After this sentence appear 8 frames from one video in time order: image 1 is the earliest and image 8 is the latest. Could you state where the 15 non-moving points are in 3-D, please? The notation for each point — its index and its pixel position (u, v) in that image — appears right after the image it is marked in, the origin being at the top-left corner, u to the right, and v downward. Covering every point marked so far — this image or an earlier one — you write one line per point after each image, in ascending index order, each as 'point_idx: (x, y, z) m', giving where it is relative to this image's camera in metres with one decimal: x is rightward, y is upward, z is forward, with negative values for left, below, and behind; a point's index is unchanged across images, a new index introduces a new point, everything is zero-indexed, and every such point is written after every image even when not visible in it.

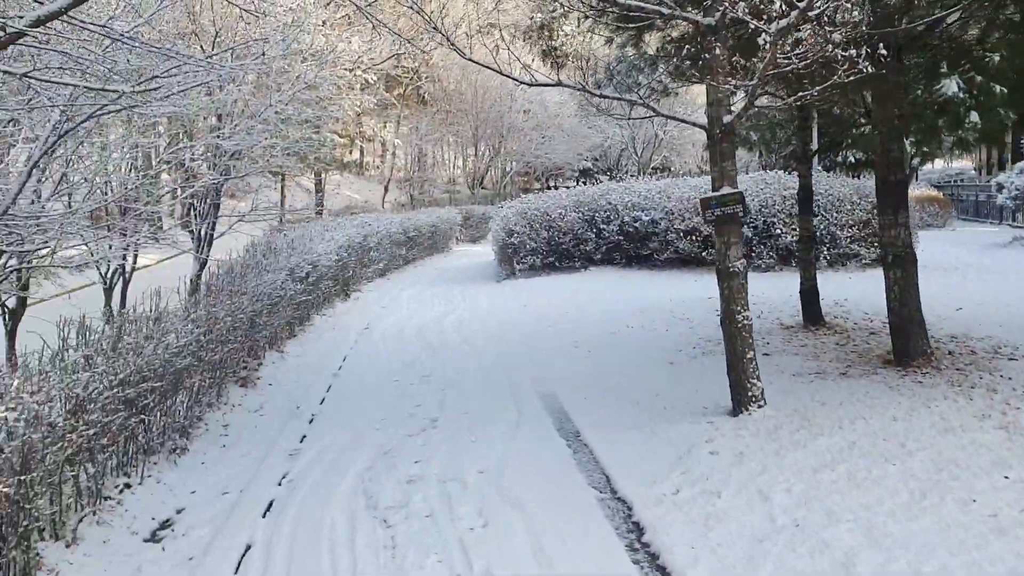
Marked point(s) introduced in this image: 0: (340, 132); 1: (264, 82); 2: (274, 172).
0: (-4.0, +3.5, +15.8) m
1: (-3.6, +3.0, +10.3) m
2: (-3.7, +1.8, +11.1) m
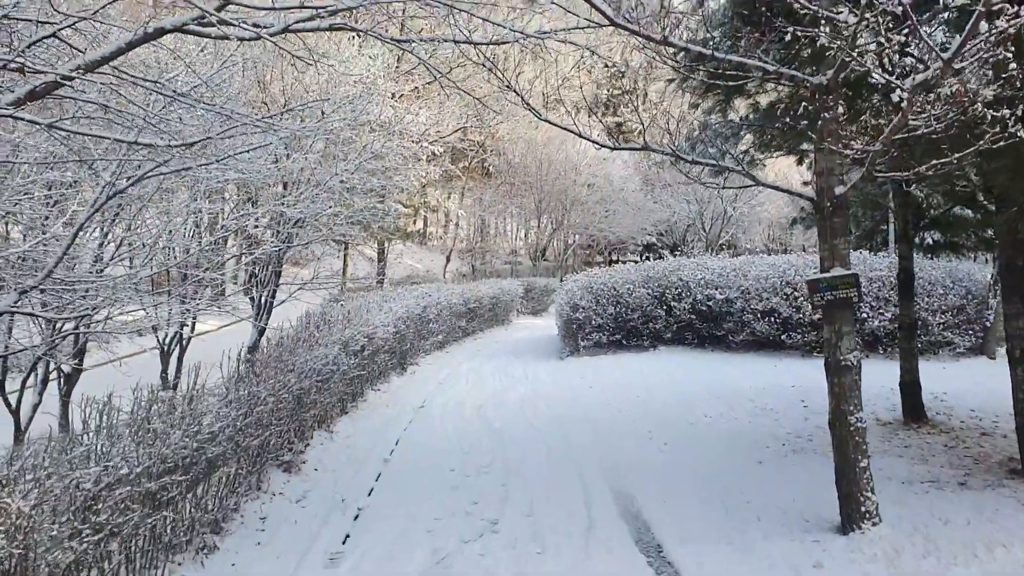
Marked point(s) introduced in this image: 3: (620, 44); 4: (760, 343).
0: (-2.5, +2.0, +16.0) m
1: (-2.7, +2.0, +10.5) m
2: (-2.7, +0.8, +11.1) m
3: (+0.7, +1.5, +4.3) m
4: (+3.2, -0.7, +8.6) m
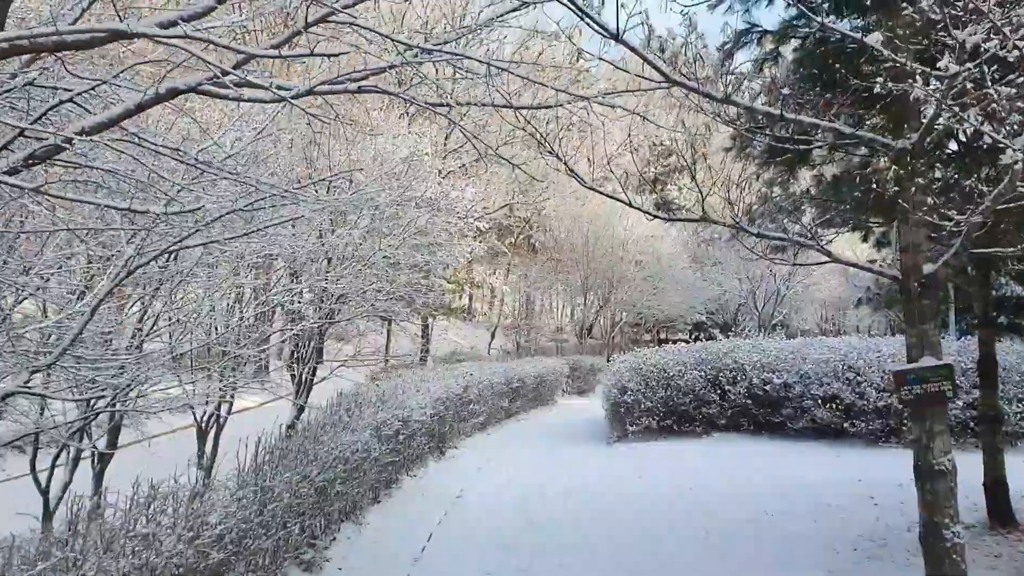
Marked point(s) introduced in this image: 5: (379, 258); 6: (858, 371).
0: (-1.5, +0.2, +16.0) m
1: (-2.0, +0.9, +10.5) m
2: (-2.0, -0.4, +11.0) m
3: (+0.9, +1.0, +4.1) m
4: (+3.7, -1.6, +8.0) m
5: (-1.9, +0.4, +10.0) m
6: (+3.8, -0.9, +7.6) m
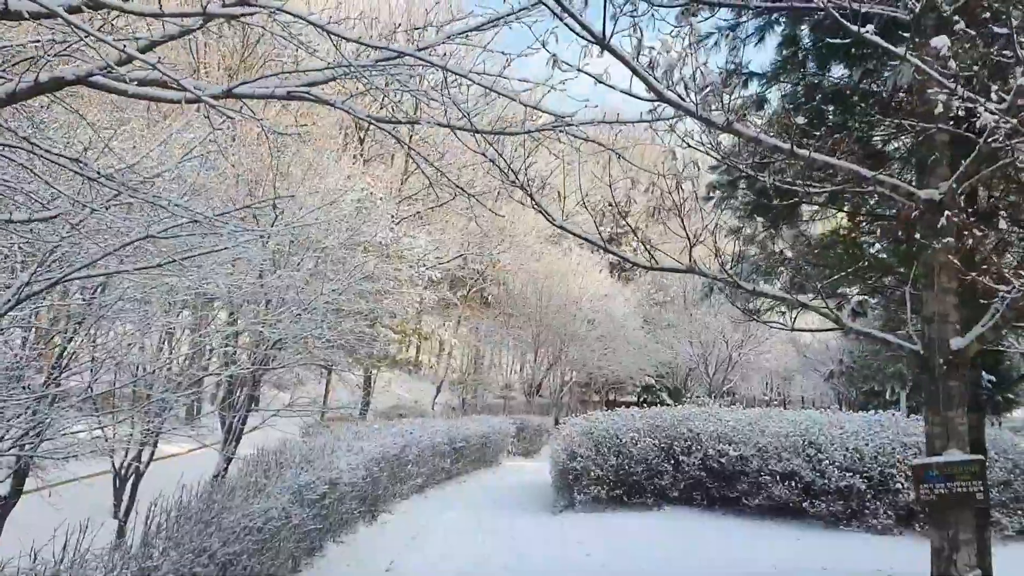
0: (-2.6, -0.9, +15.4) m
1: (-2.7, +0.2, +10.0) m
2: (-2.8, -1.1, +10.4) m
3: (+0.7, +0.7, +3.8) m
4: (+3.0, -2.4, +7.7) m
5: (-2.6, -0.2, +9.5) m
6: (+3.2, -1.7, +7.4) m
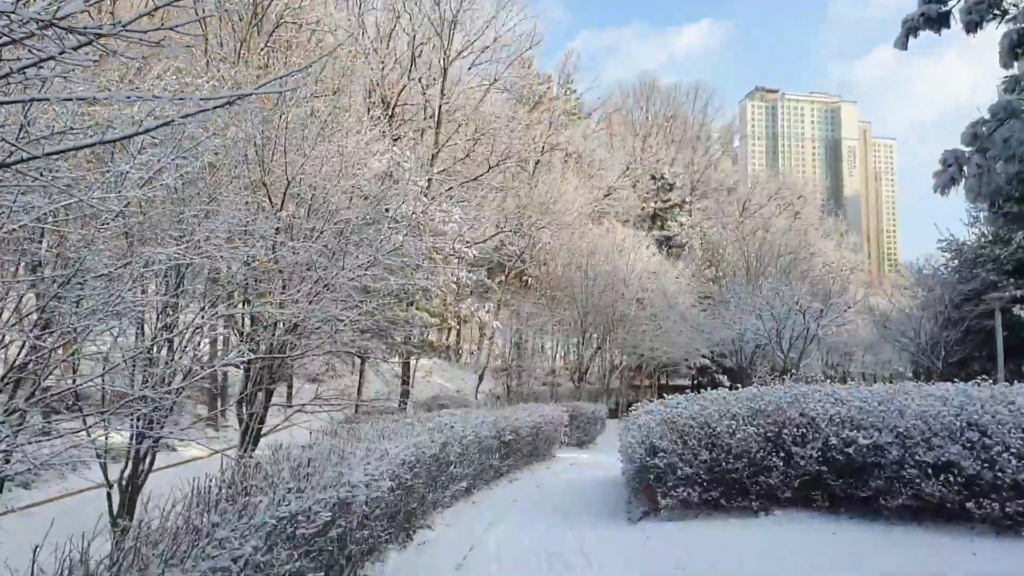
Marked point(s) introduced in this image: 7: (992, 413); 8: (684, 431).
0: (-1.6, -0.5, +14.2) m
1: (-2.1, +0.5, +8.7) m
2: (-2.1, -0.8, +9.1) m
3: (+0.9, +1.0, +2.4) m
4: (+3.6, -1.9, +6.1) m
5: (-2.0, +0.1, +8.2) m
6: (+3.8, -1.2, +5.8) m
7: (+3.8, -1.0, +5.8) m
8: (+1.6, -1.4, +6.9) m
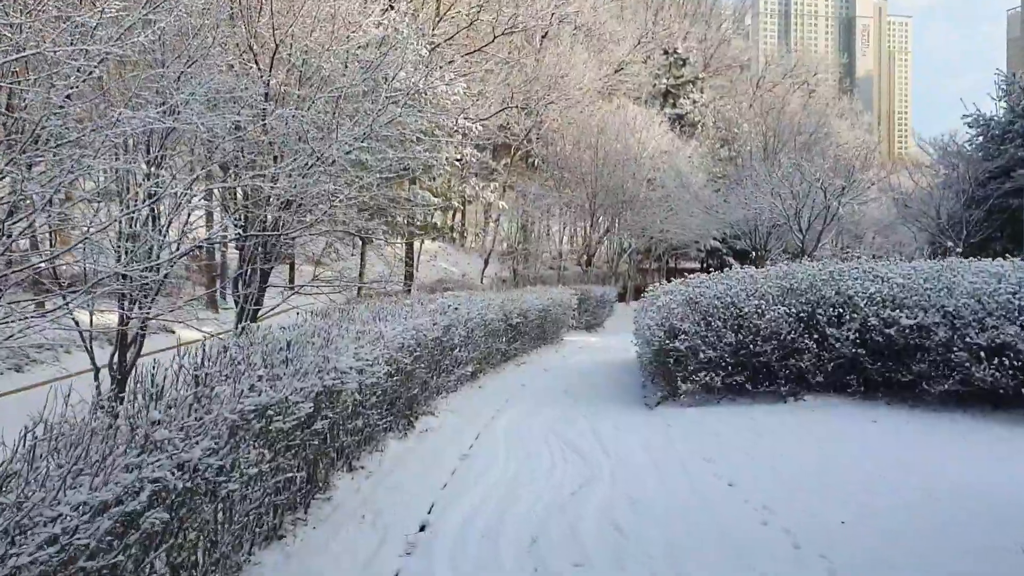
0: (-1.5, +1.8, +13.5) m
1: (-2.0, +1.9, +8.0) m
2: (-2.0, +0.7, +8.6) m
3: (+1.0, +1.4, +1.6) m
4: (+3.7, -0.9, +5.8) m
5: (-1.9, +1.5, +7.6) m
6: (+3.8, -0.2, +5.3) m
7: (+3.9, 0.0, +5.3) m
8: (+1.7, -0.2, +6.4) m
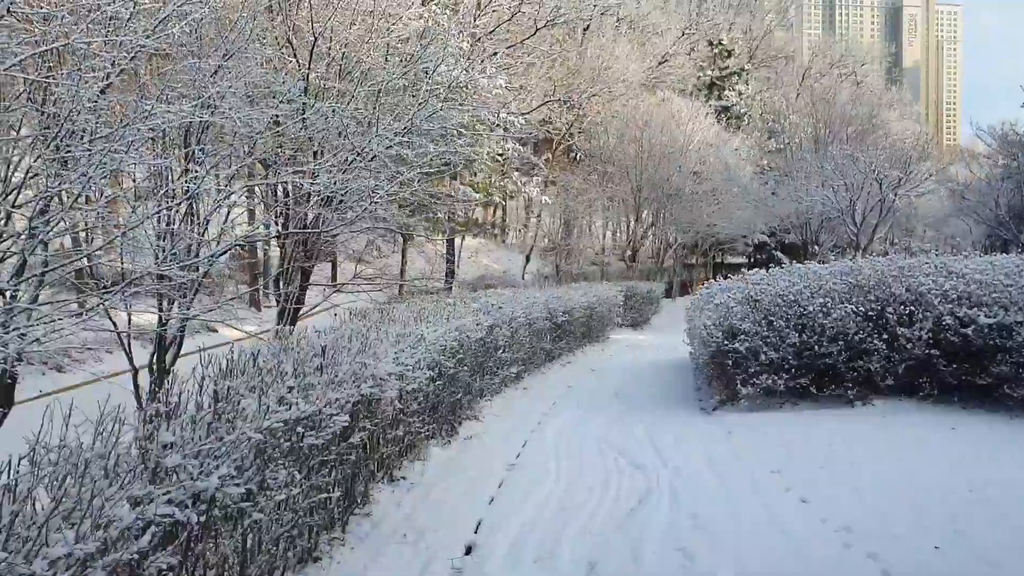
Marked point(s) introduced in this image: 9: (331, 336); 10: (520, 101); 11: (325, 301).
0: (-0.7, +1.9, +13.3) m
1: (-1.5, +2.0, +7.8) m
2: (-1.5, +0.7, +8.4) m
3: (+1.1, +1.4, +1.2) m
4: (+4.1, -0.8, +5.3) m
5: (-1.4, +1.5, +7.4) m
6: (+4.2, -0.1, +4.8) m
7: (+4.2, 0.0, +4.8) m
8: (+2.1, -0.2, +6.1) m
9: (-1.1, -0.3, +4.1) m
10: (+0.2, +3.8, +13.8) m
11: (-2.0, -0.2, +7.3) m
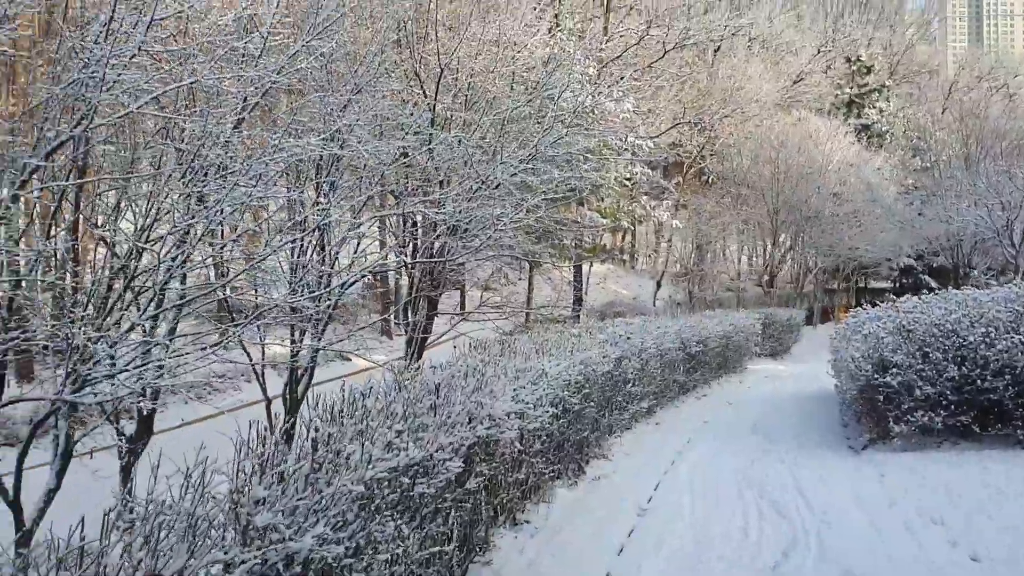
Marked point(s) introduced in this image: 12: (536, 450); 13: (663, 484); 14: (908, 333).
0: (+1.7, +1.4, +13.0) m
1: (-0.1, +1.7, +7.8) m
2: (+0.1, +0.4, +8.3) m
3: (+1.3, +1.4, +0.8) m
4: (+4.9, -1.0, +4.2) m
5: (-0.1, +1.2, +7.3) m
6: (+4.9, -0.3, +3.8) m
7: (+5.0, -0.1, +3.7) m
8: (+3.1, -0.4, +5.3) m
9: (-0.3, -0.5, +4.0) m
10: (+2.7, +3.2, +13.5) m
11: (-0.7, -0.5, +7.3) m
12: (+0.1, -0.8, +3.7) m
13: (+1.0, -1.3, +4.7) m
14: (+3.2, -0.3, +5.5) m
